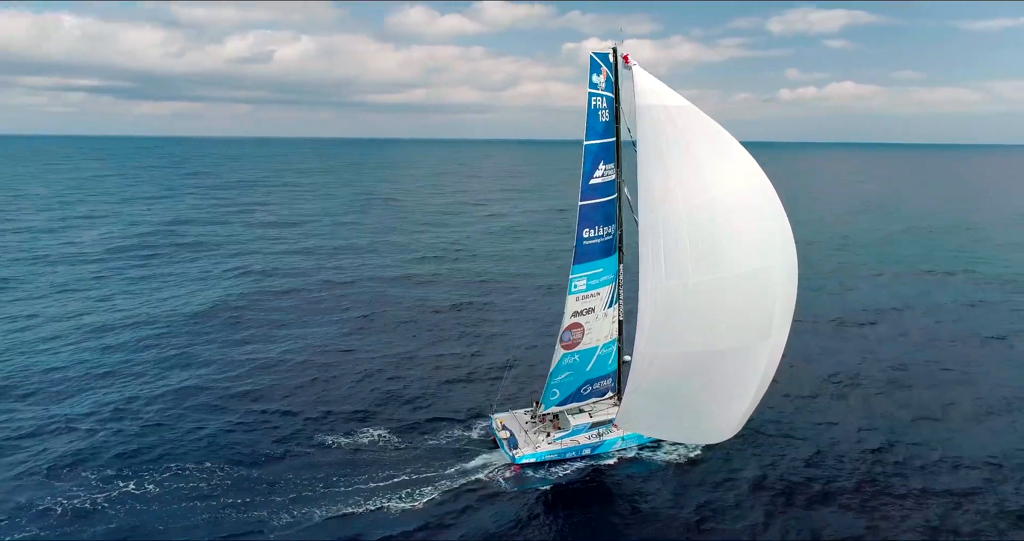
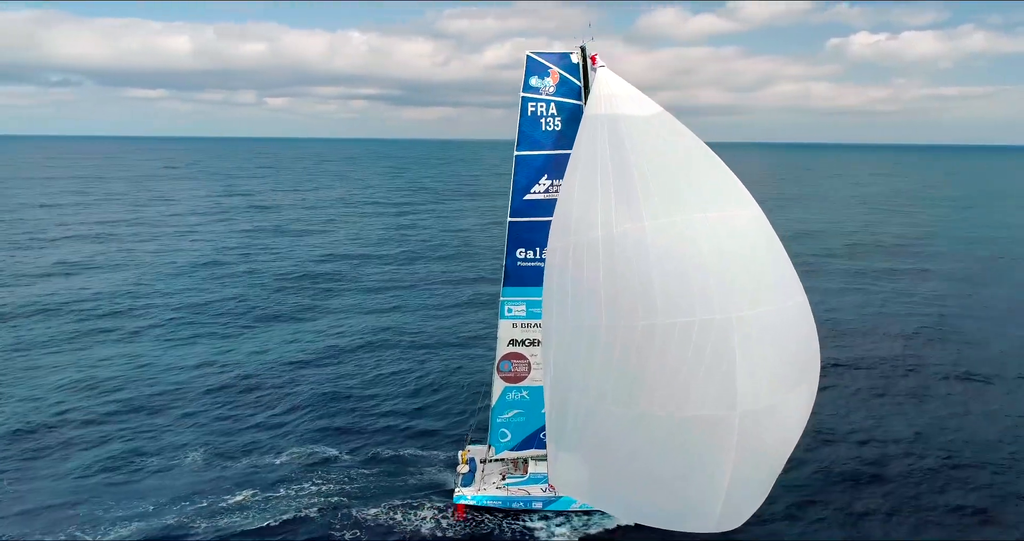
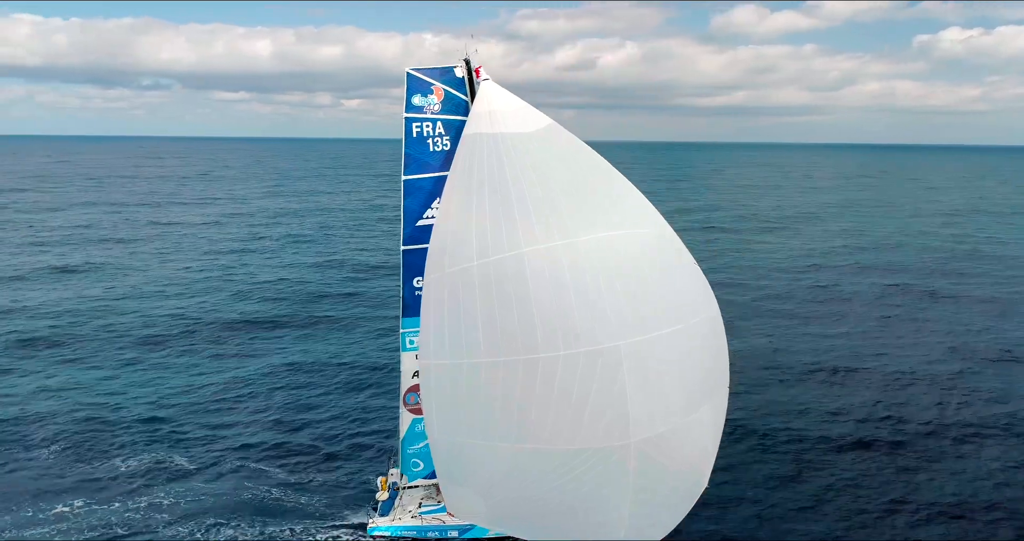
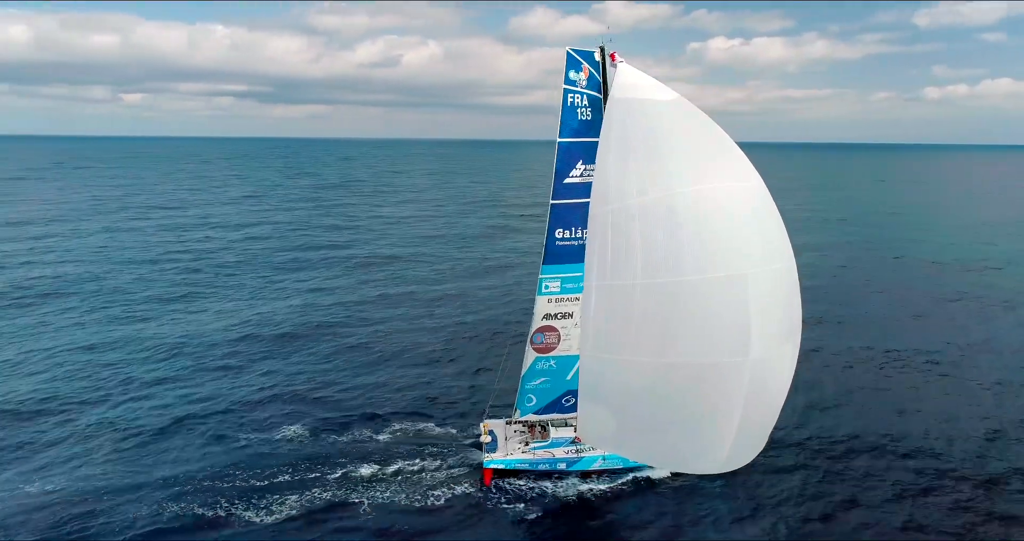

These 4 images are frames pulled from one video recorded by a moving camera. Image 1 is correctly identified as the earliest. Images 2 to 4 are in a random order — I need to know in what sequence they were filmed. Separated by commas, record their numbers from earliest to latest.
4, 2, 3
